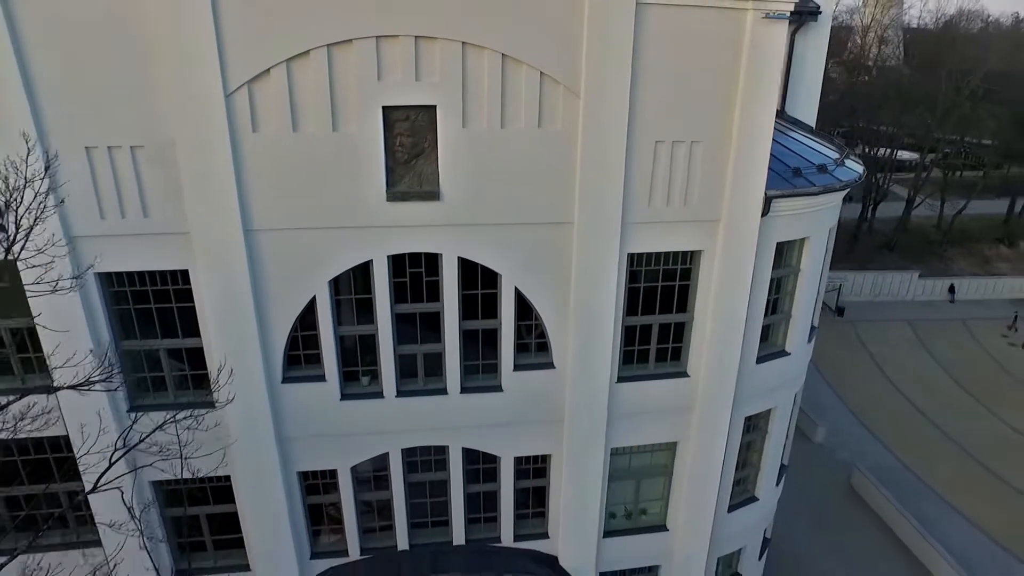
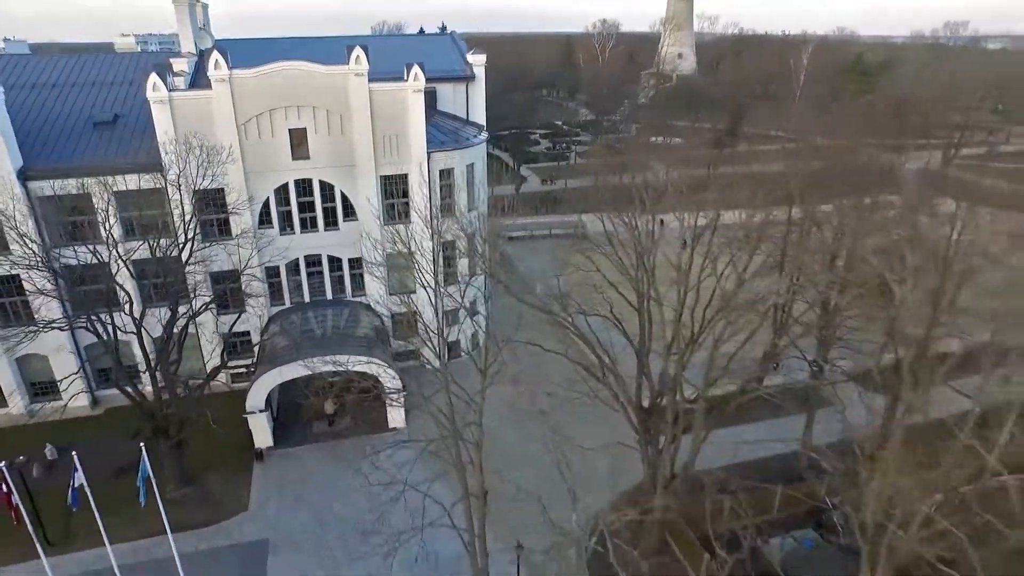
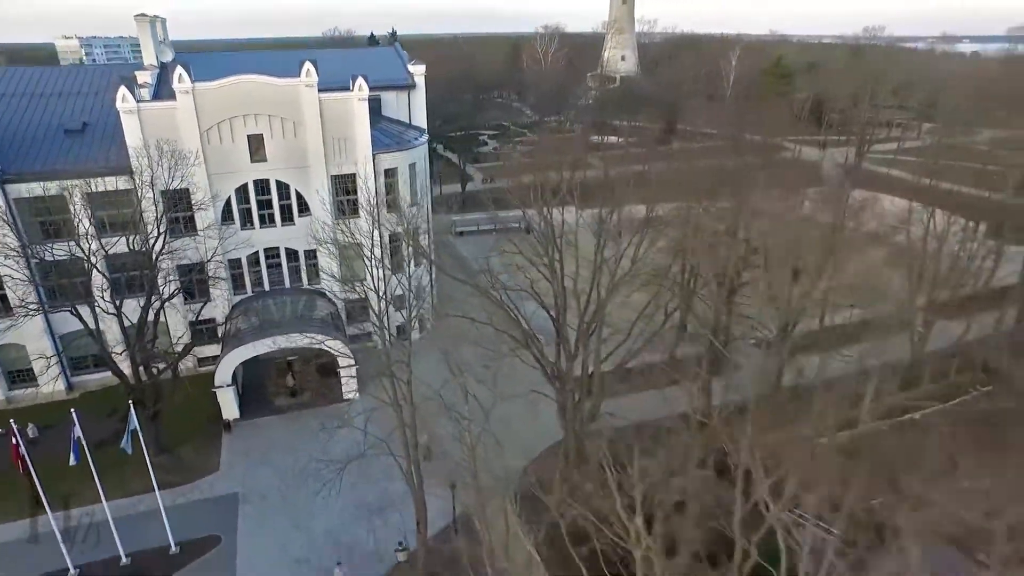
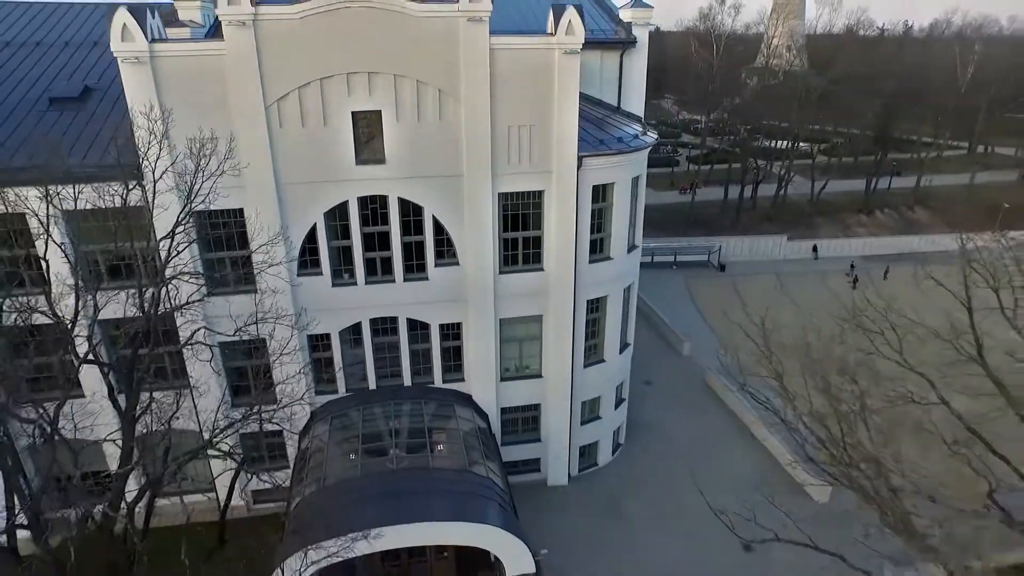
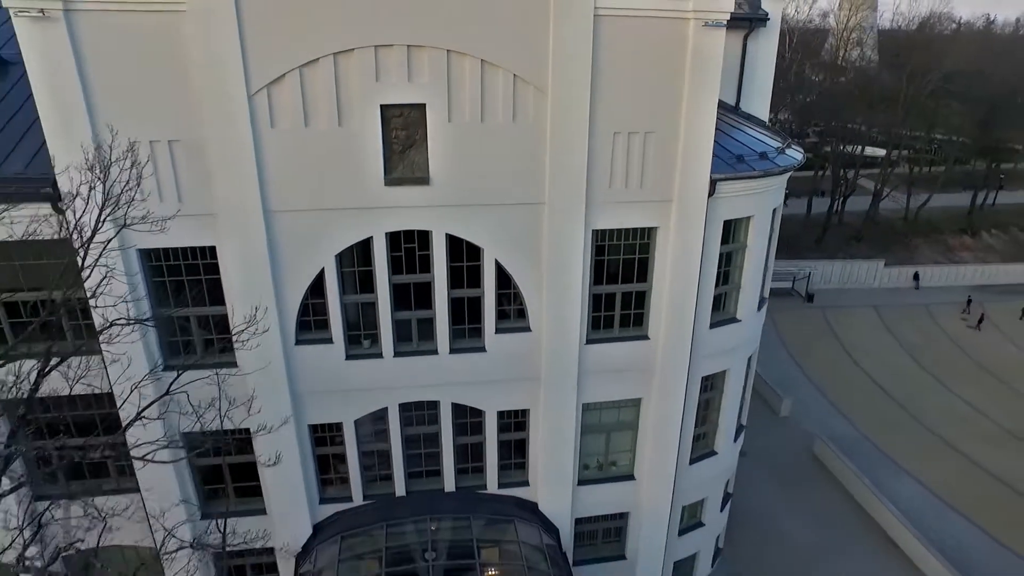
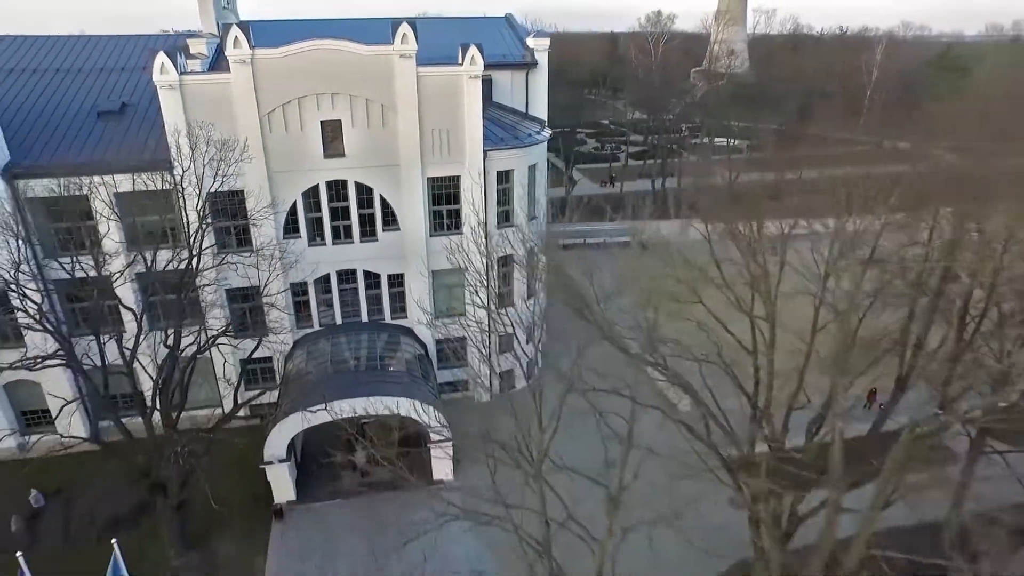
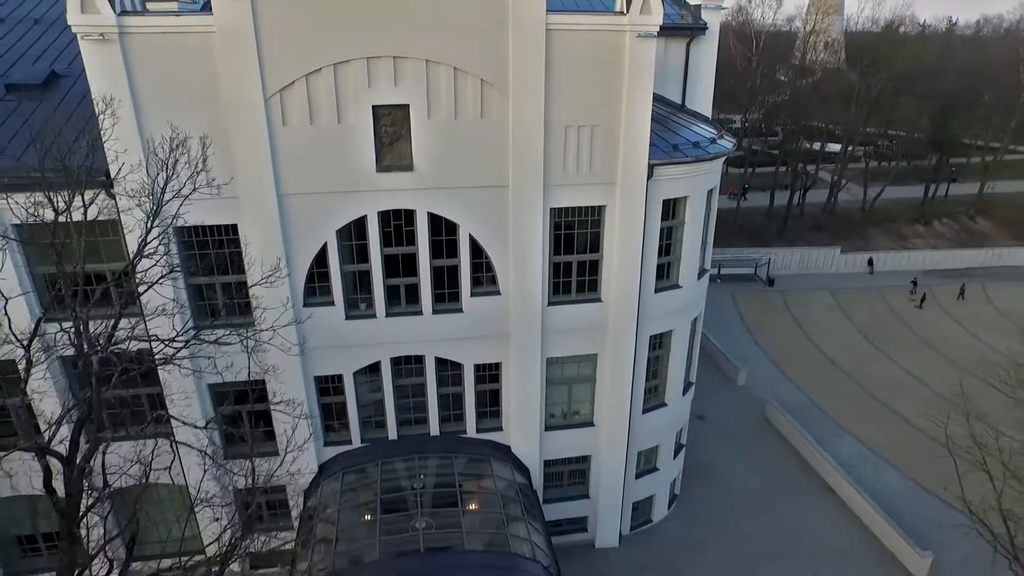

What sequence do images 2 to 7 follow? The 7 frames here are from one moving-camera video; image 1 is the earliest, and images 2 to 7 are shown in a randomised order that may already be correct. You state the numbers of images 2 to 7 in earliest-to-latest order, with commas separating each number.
5, 7, 4, 6, 2, 3
